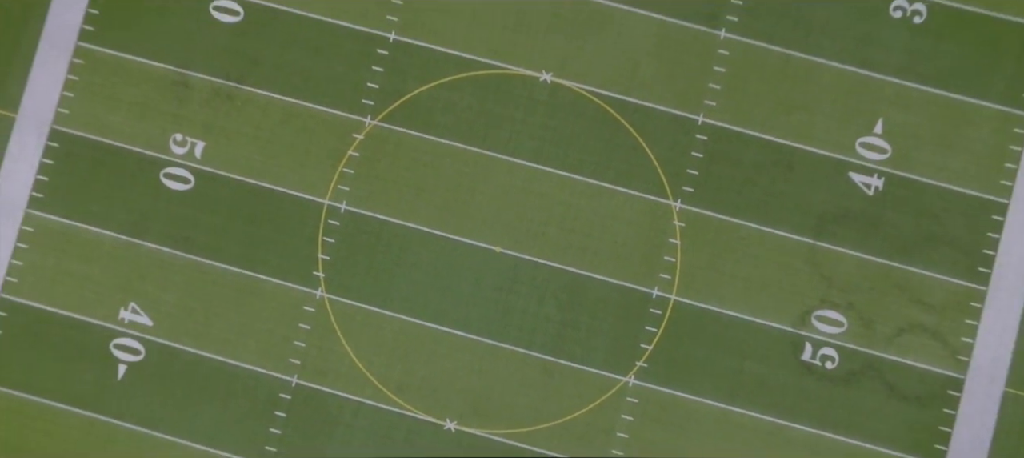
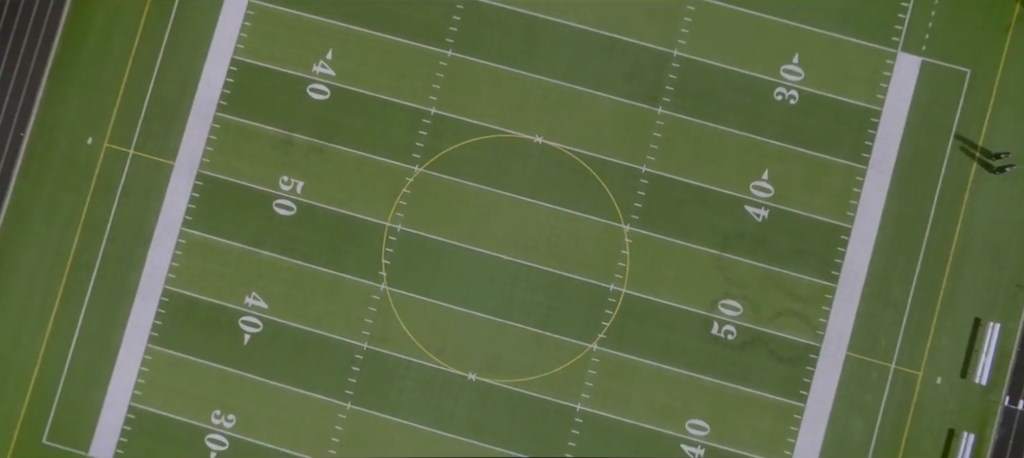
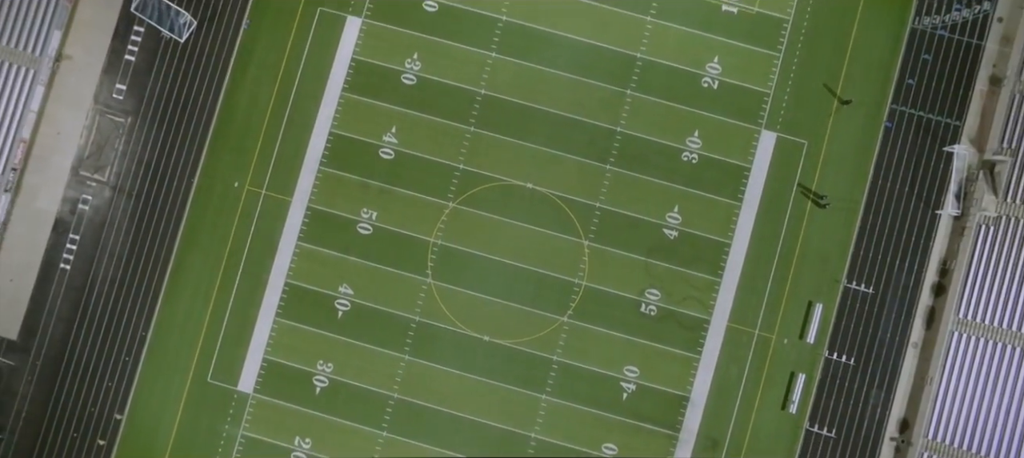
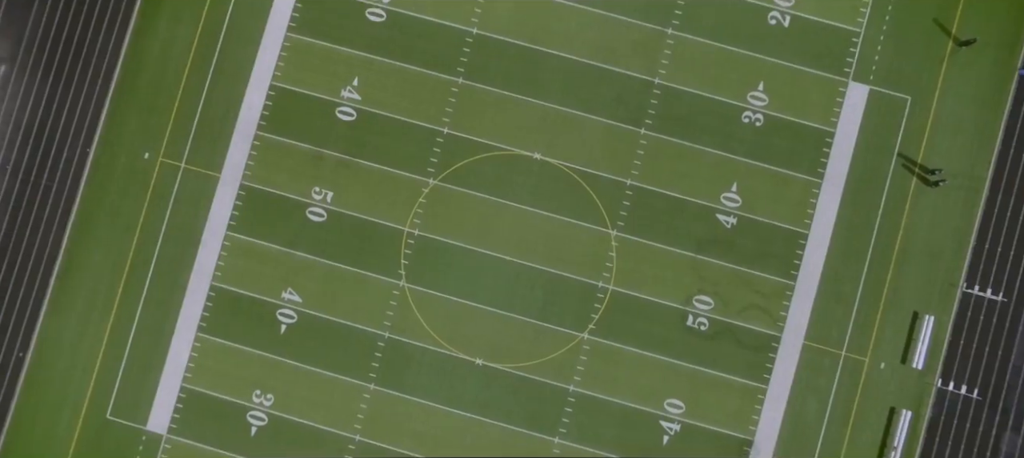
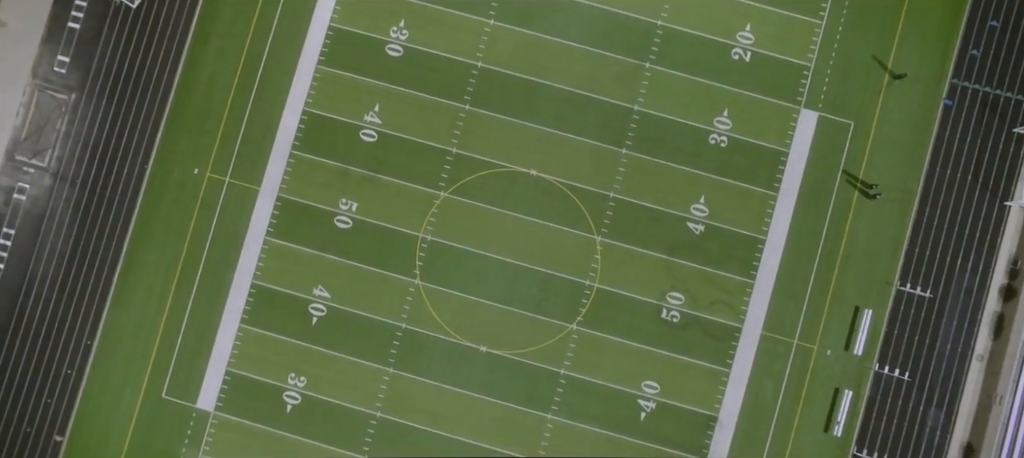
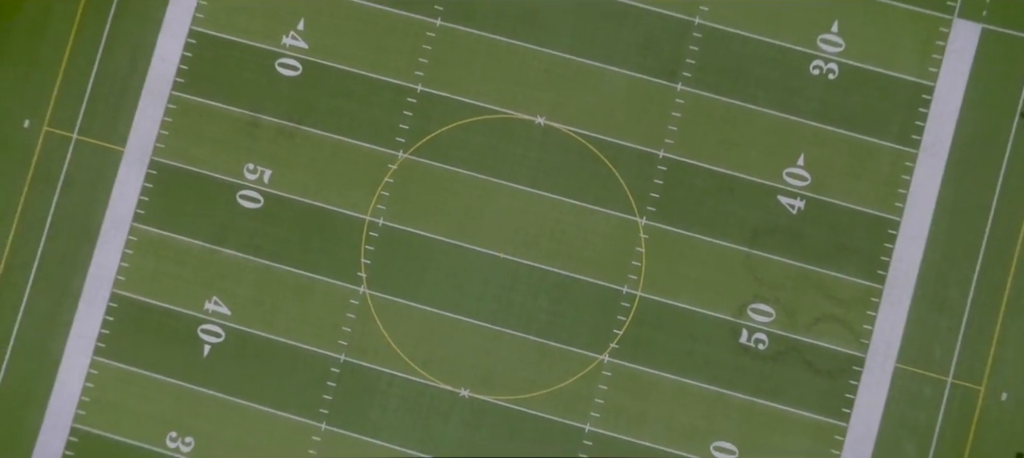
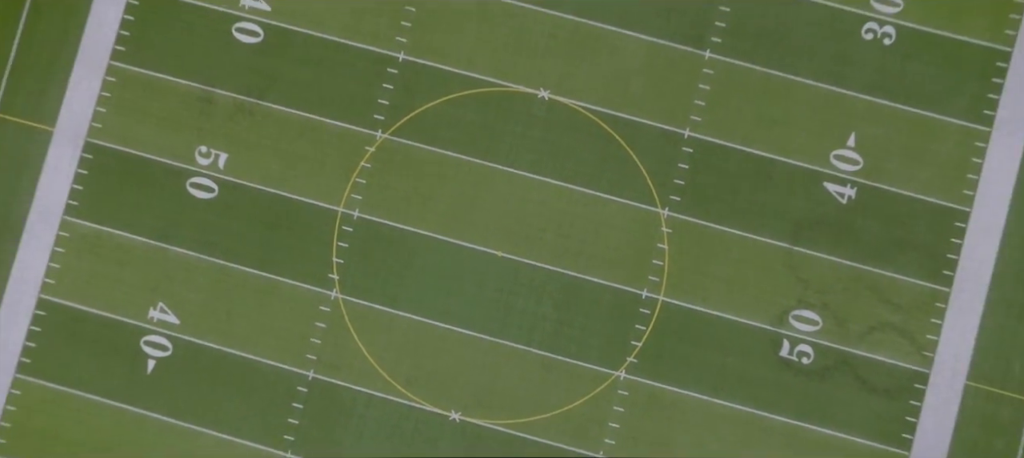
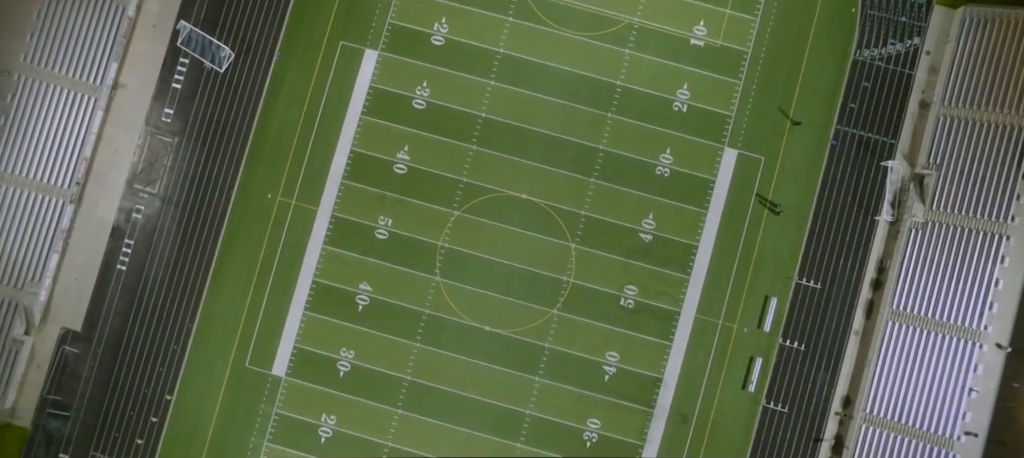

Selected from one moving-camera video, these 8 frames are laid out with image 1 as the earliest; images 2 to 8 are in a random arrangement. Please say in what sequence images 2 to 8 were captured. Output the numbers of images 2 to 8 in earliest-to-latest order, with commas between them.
7, 6, 2, 4, 5, 3, 8
